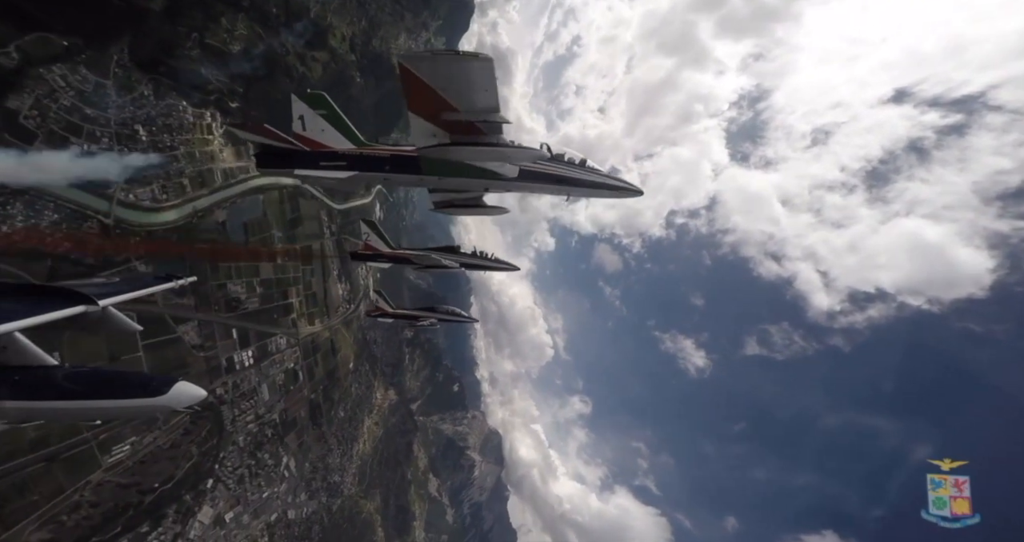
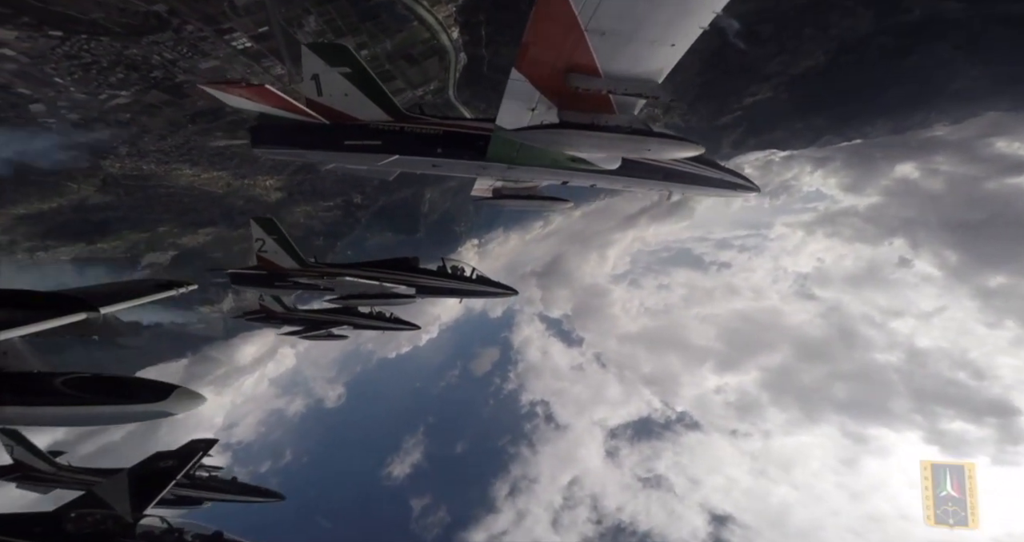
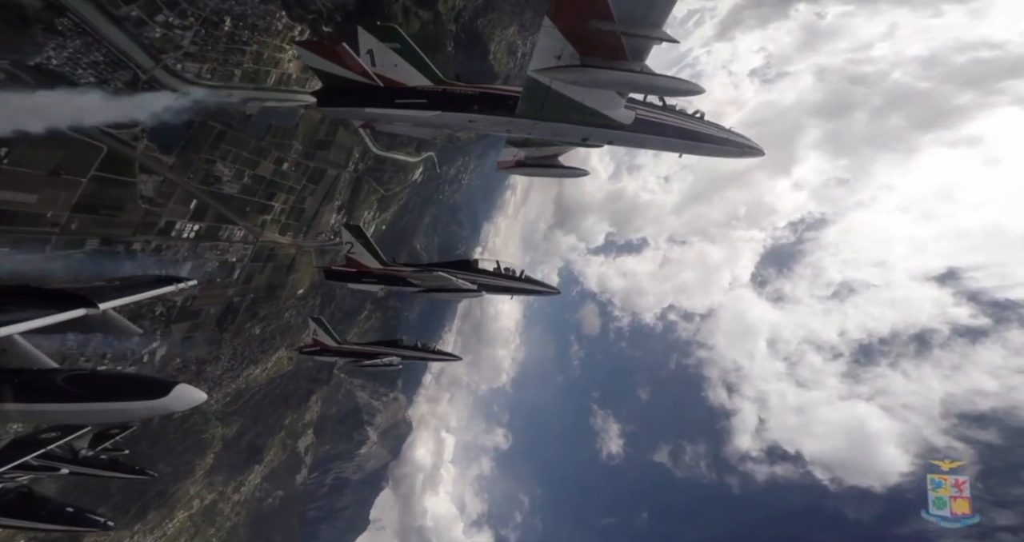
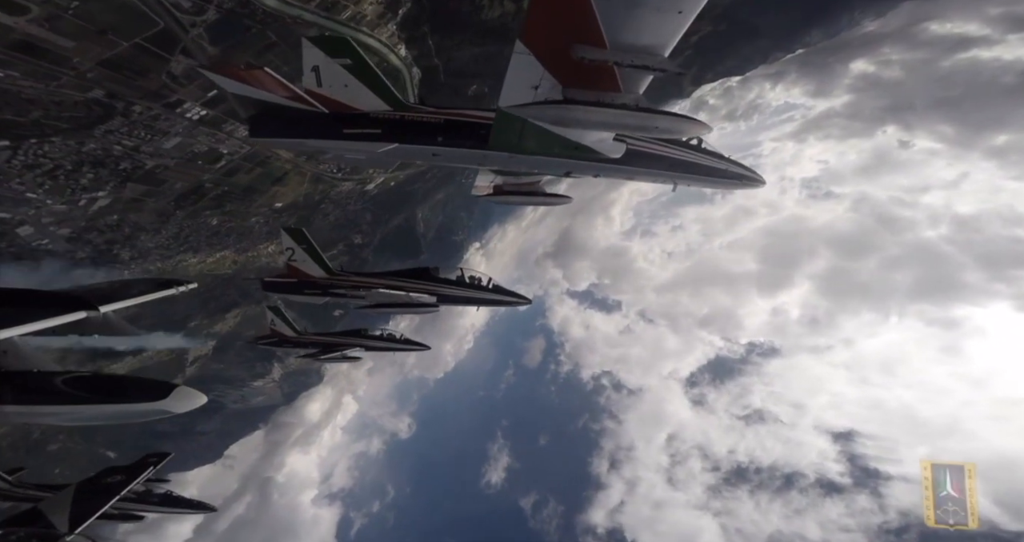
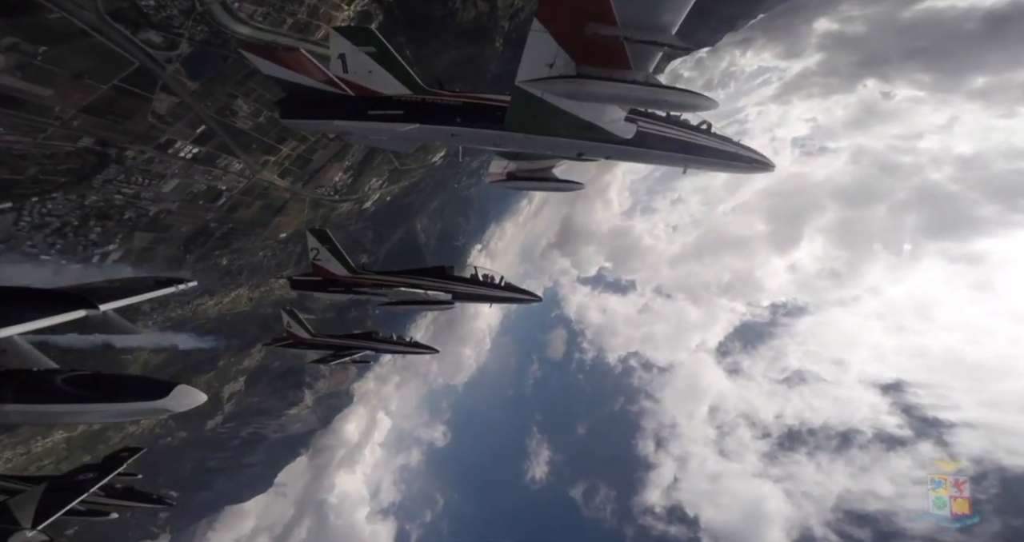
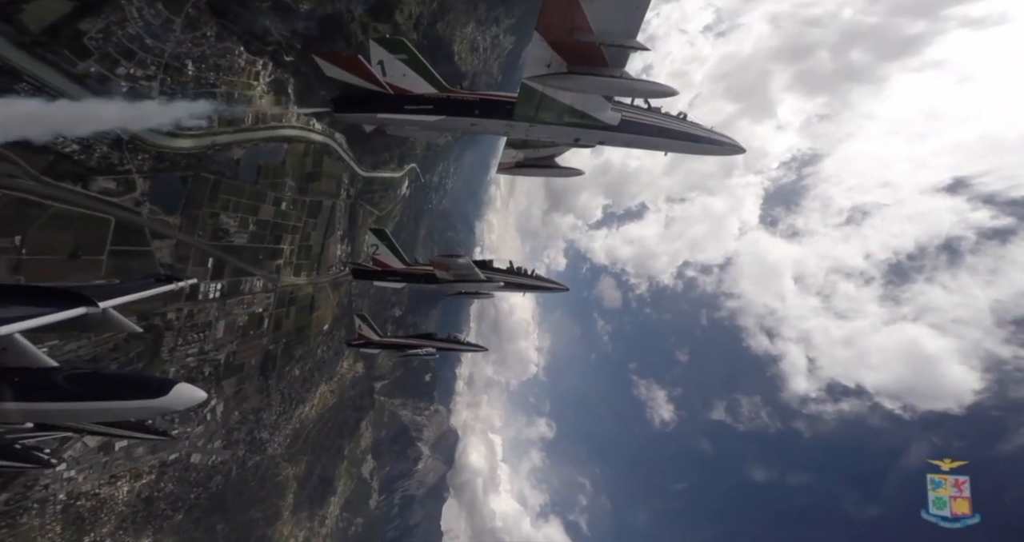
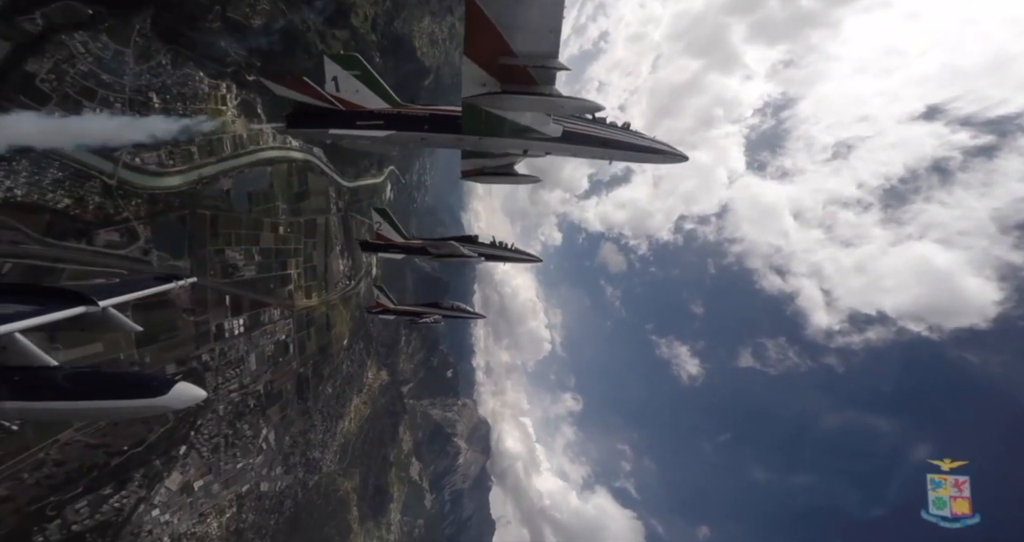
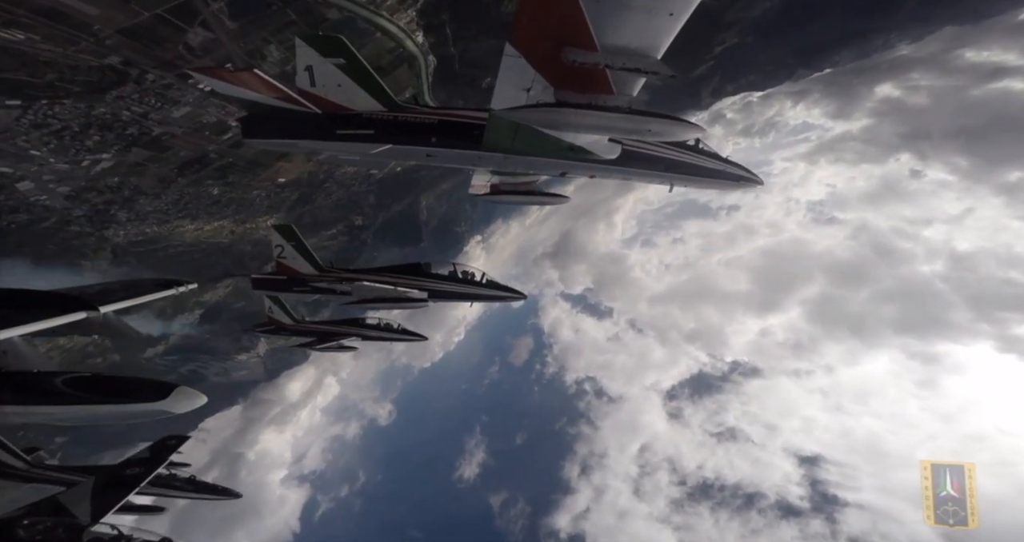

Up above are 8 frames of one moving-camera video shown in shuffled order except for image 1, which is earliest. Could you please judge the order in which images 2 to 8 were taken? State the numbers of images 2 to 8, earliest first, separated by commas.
7, 6, 3, 5, 4, 8, 2
